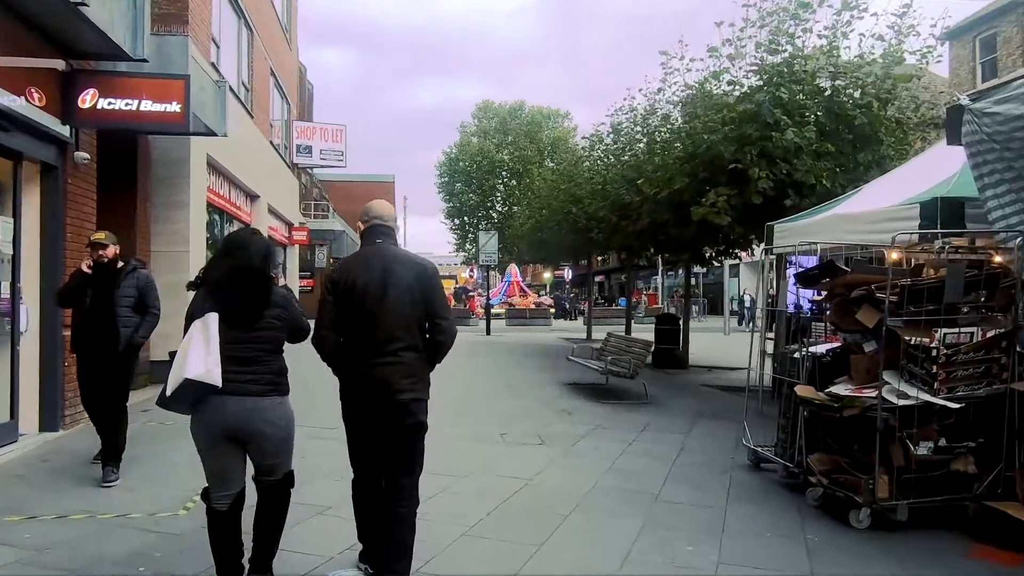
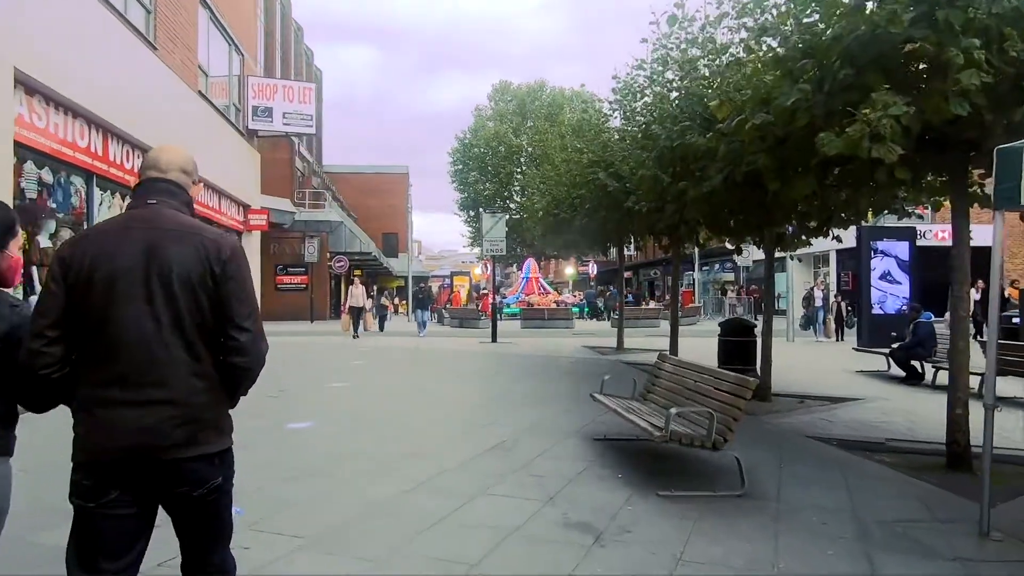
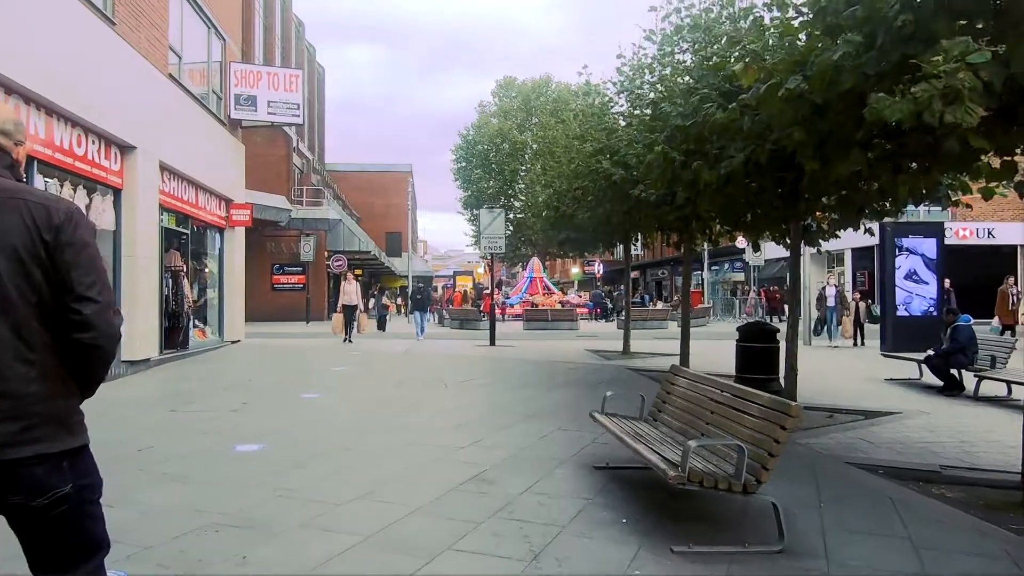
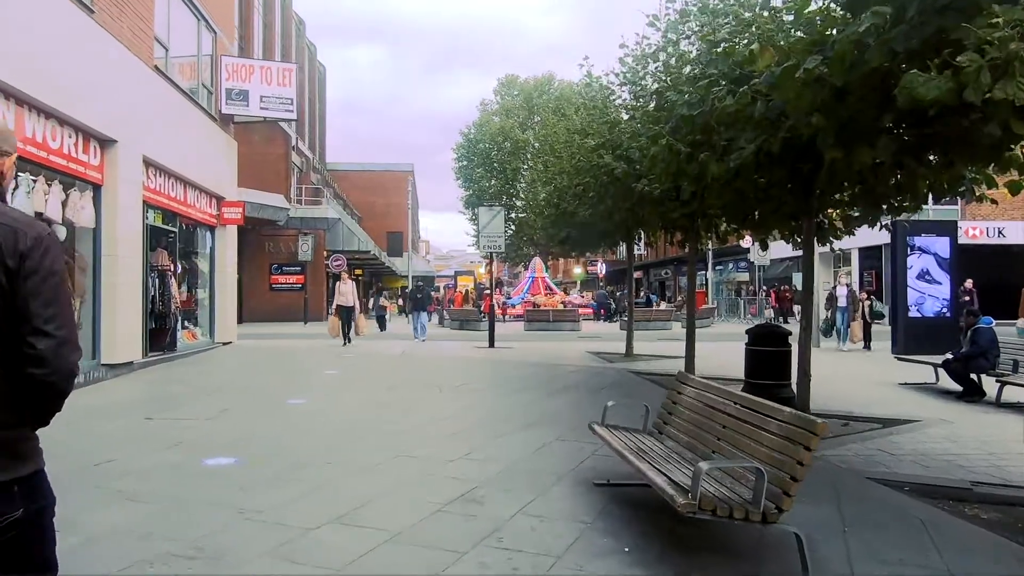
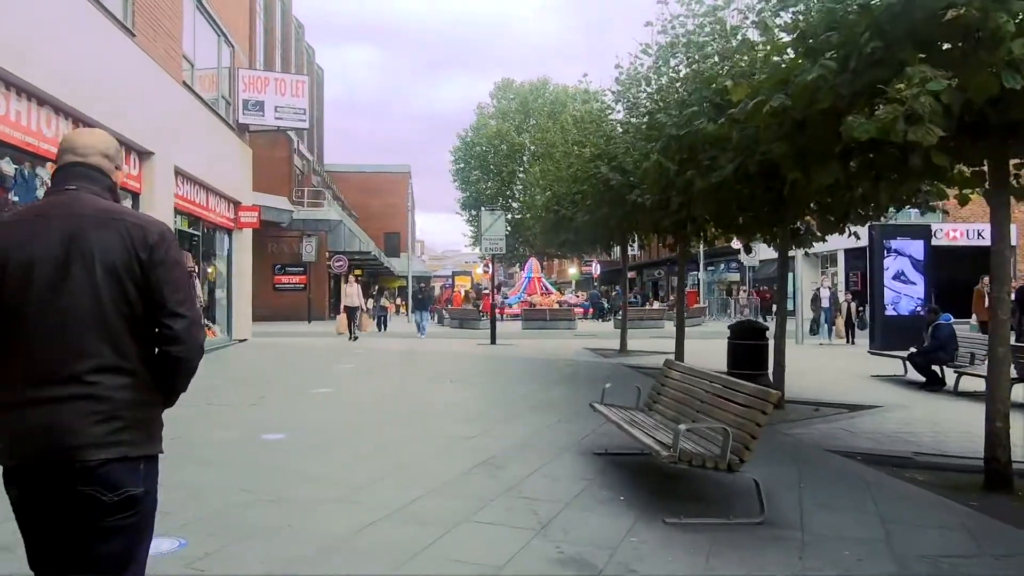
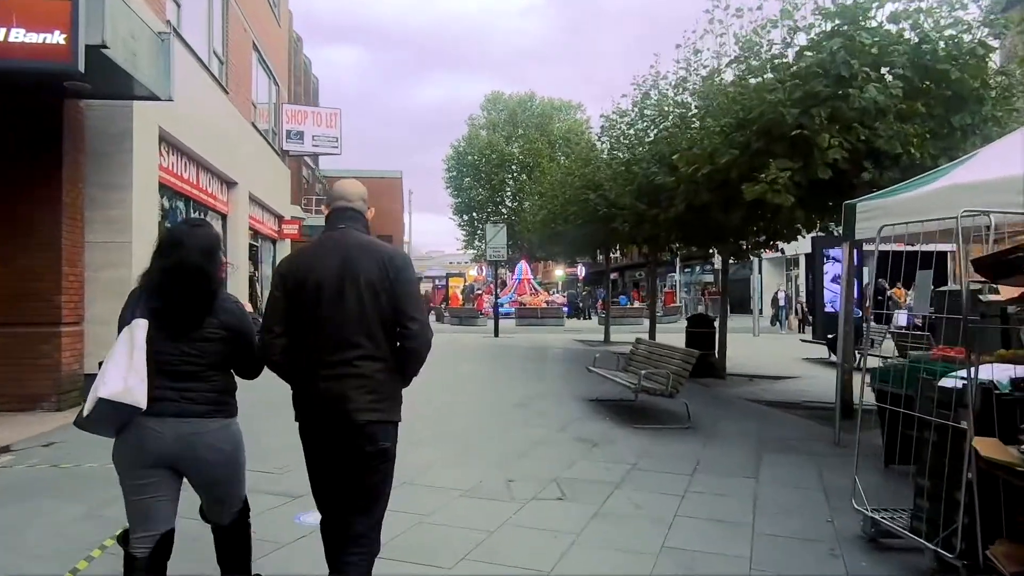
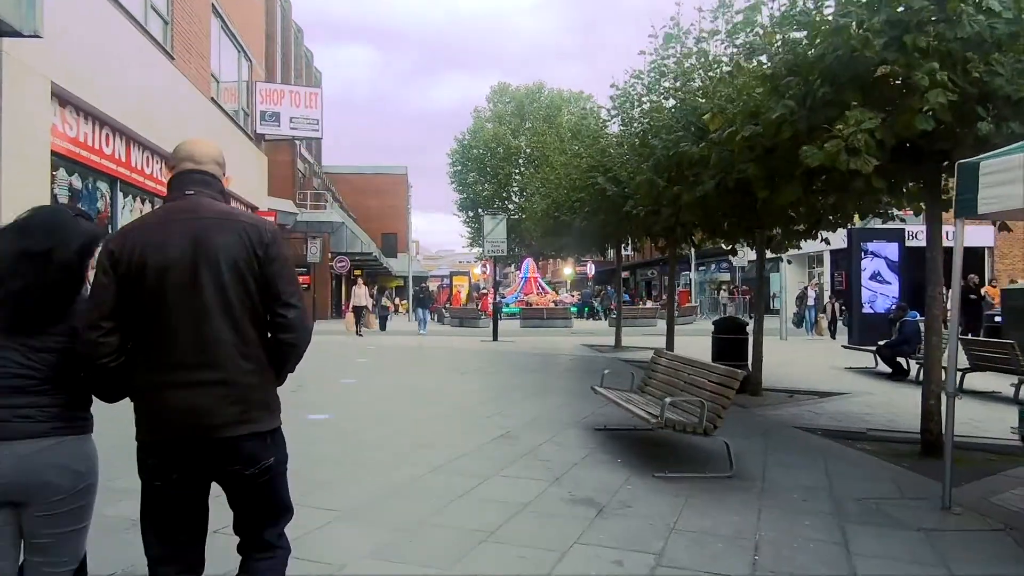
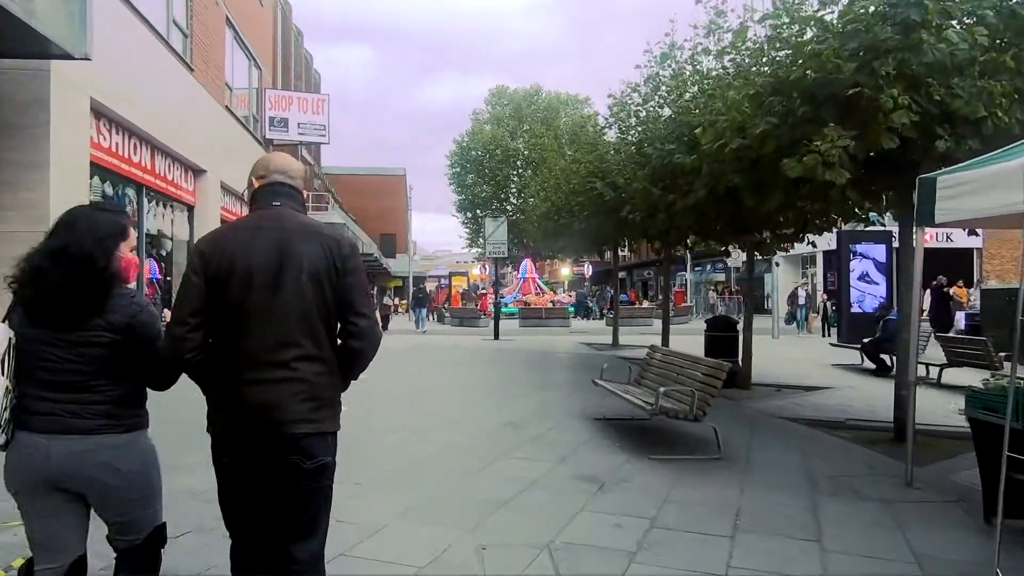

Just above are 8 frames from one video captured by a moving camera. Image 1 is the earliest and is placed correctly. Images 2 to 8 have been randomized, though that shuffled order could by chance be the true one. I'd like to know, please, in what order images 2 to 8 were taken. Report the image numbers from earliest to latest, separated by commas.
6, 8, 7, 2, 5, 3, 4
